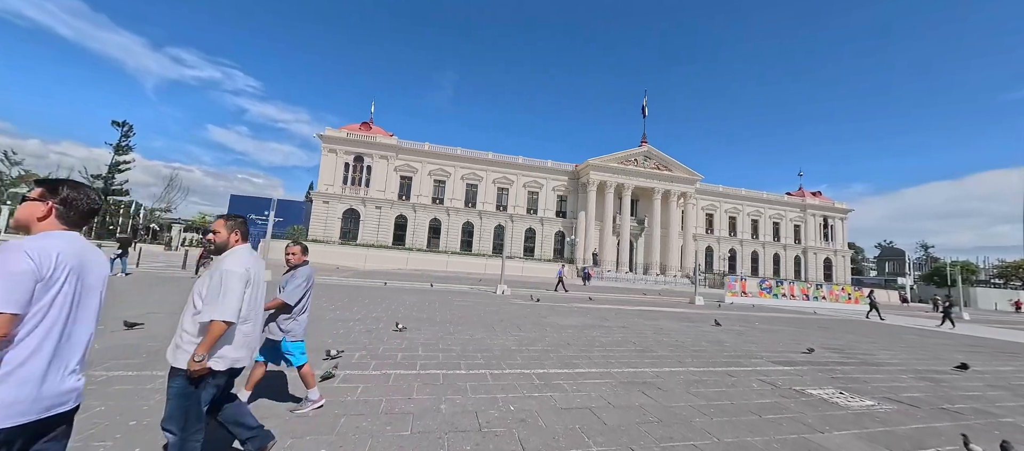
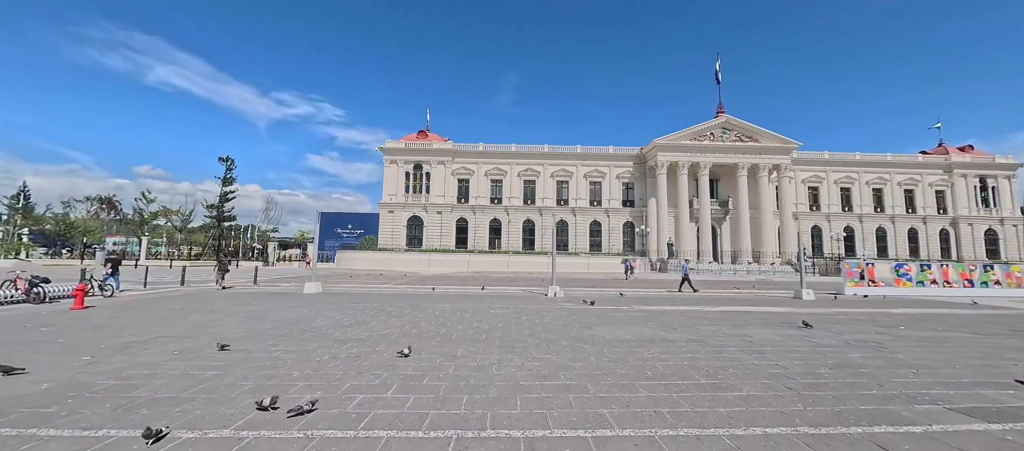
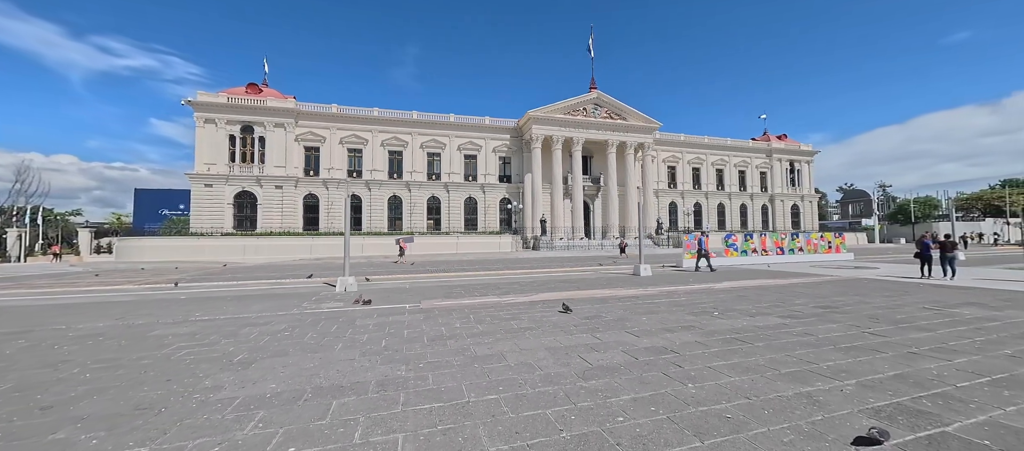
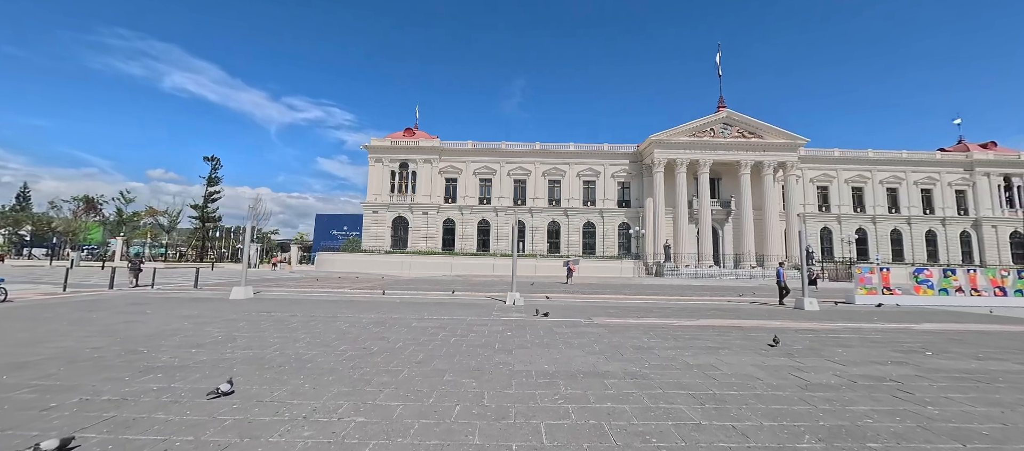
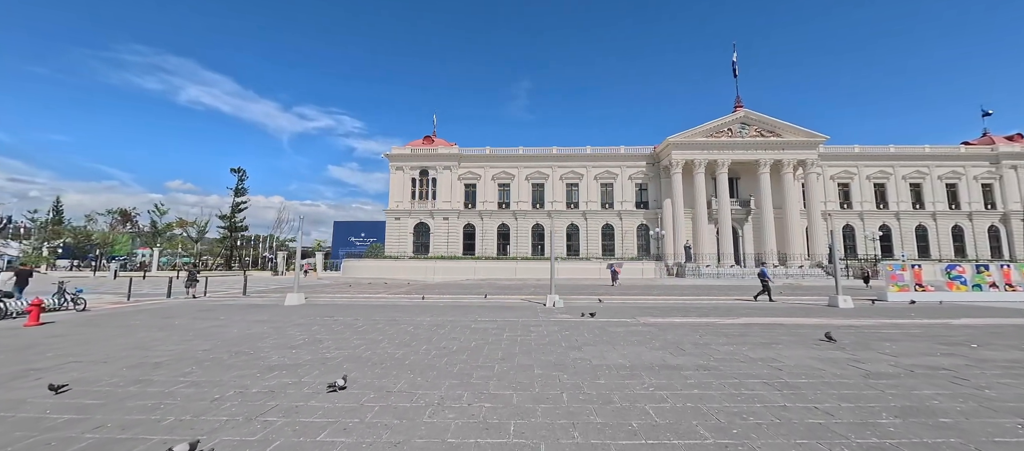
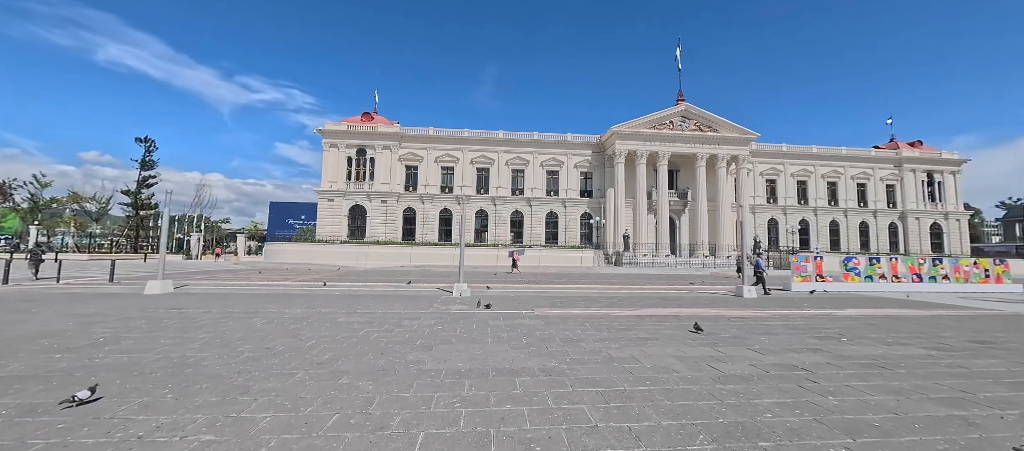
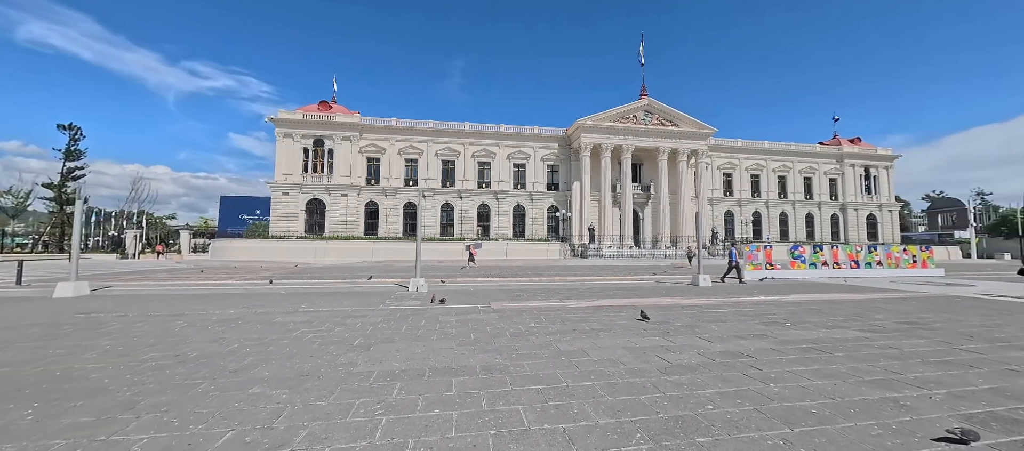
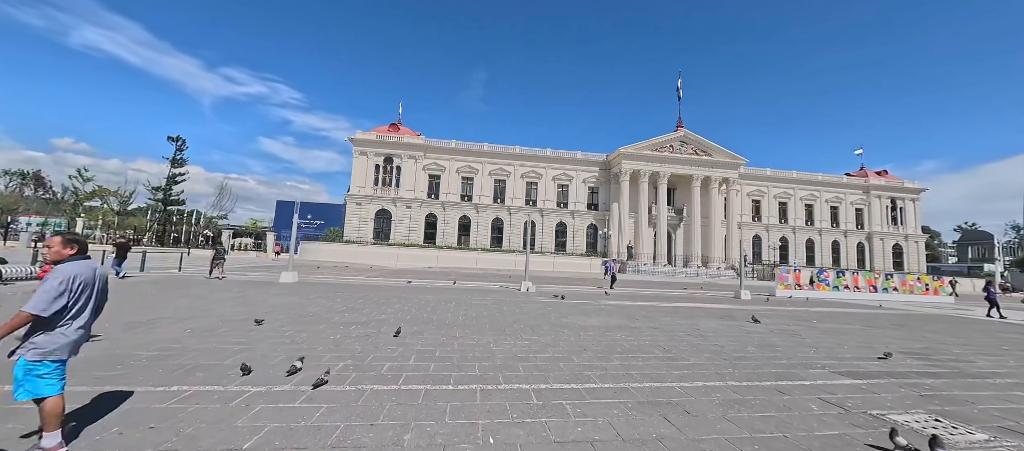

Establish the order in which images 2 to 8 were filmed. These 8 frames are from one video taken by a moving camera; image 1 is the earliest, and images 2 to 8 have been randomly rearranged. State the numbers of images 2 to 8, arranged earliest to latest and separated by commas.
8, 2, 5, 4, 6, 7, 3
